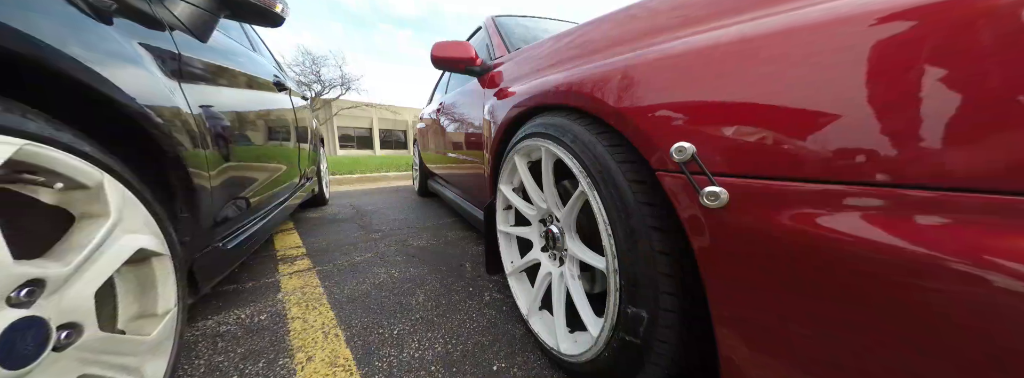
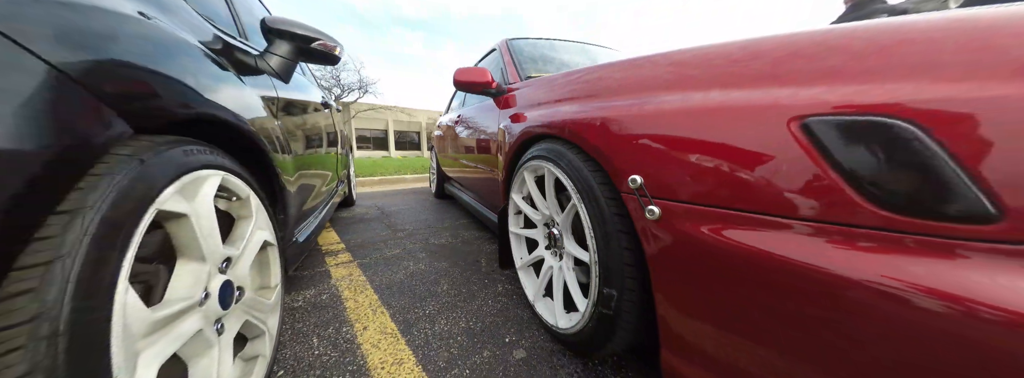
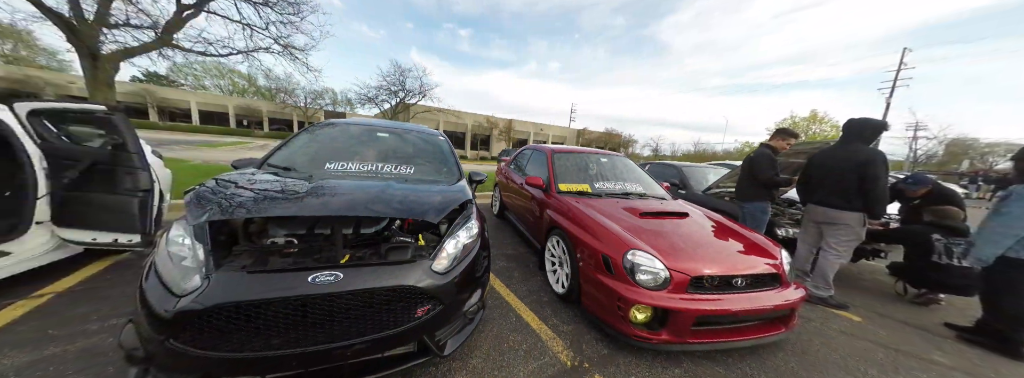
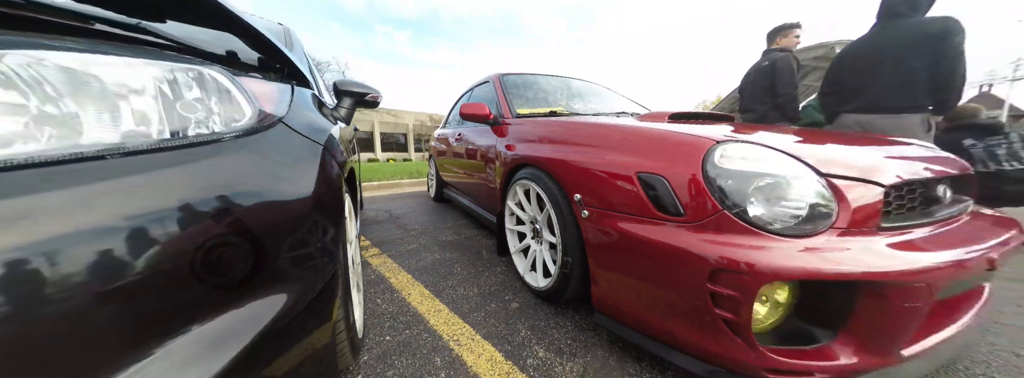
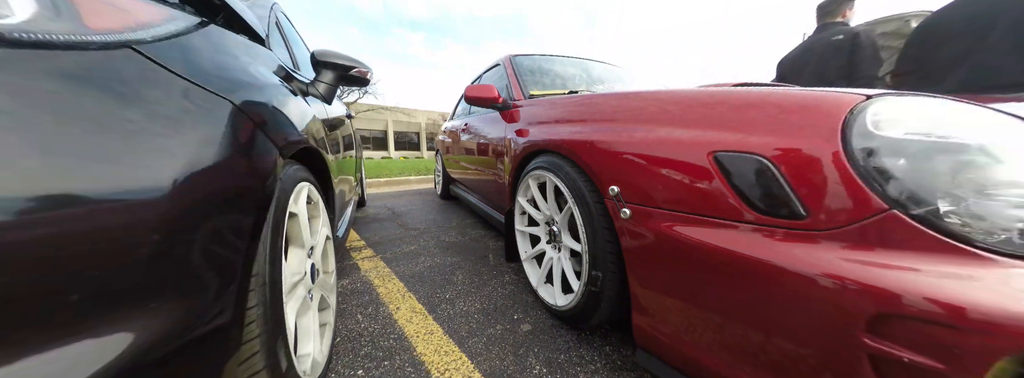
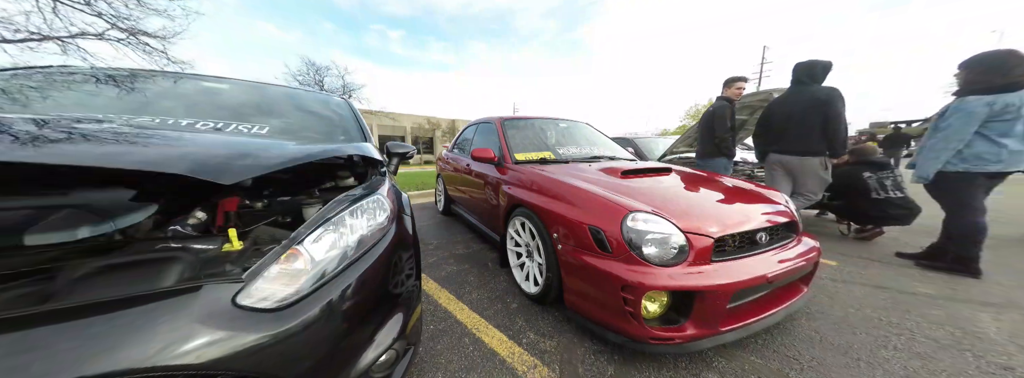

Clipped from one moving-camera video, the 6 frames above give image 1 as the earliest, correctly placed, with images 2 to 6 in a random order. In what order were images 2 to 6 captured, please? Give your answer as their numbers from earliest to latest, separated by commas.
2, 5, 4, 6, 3
